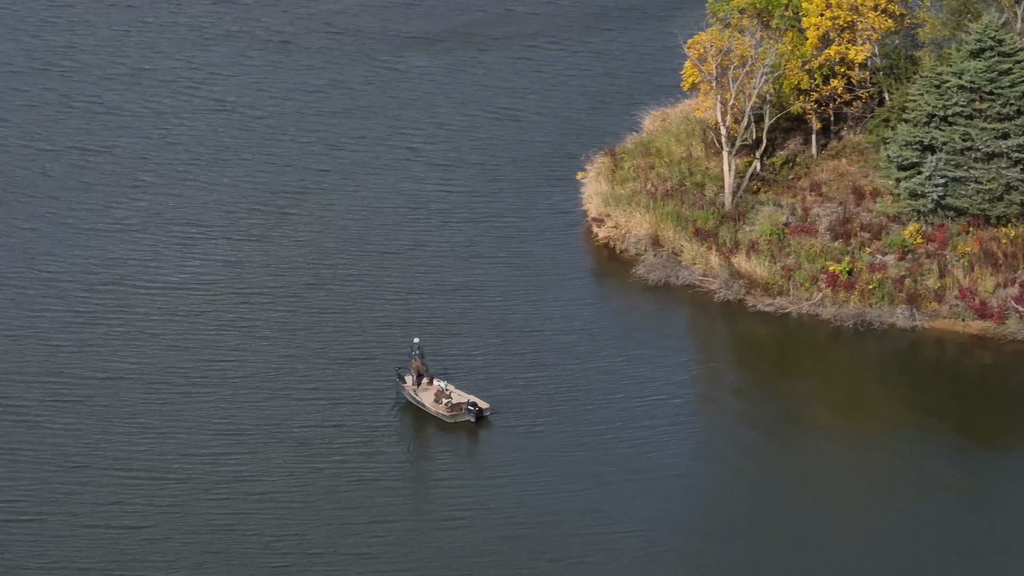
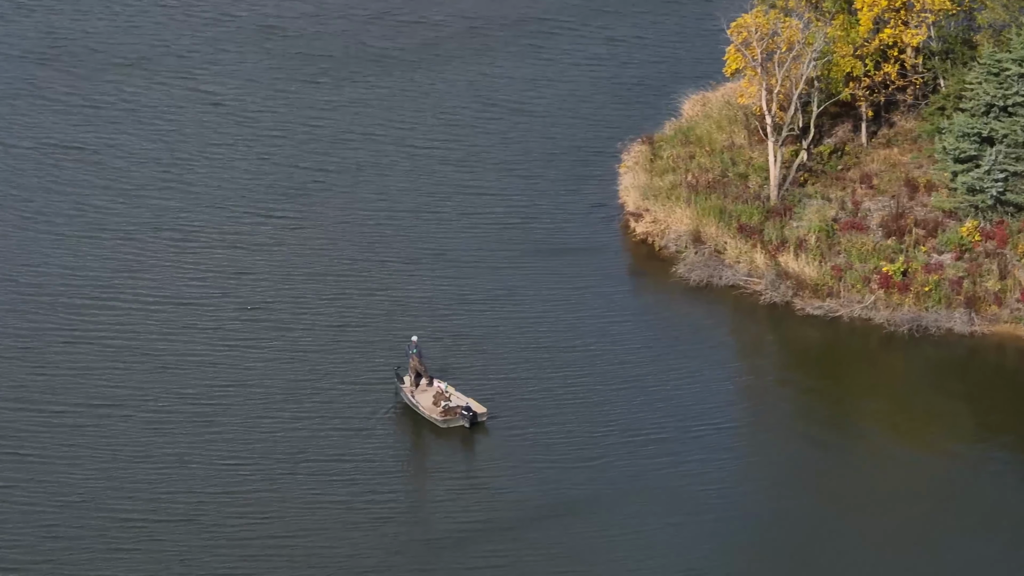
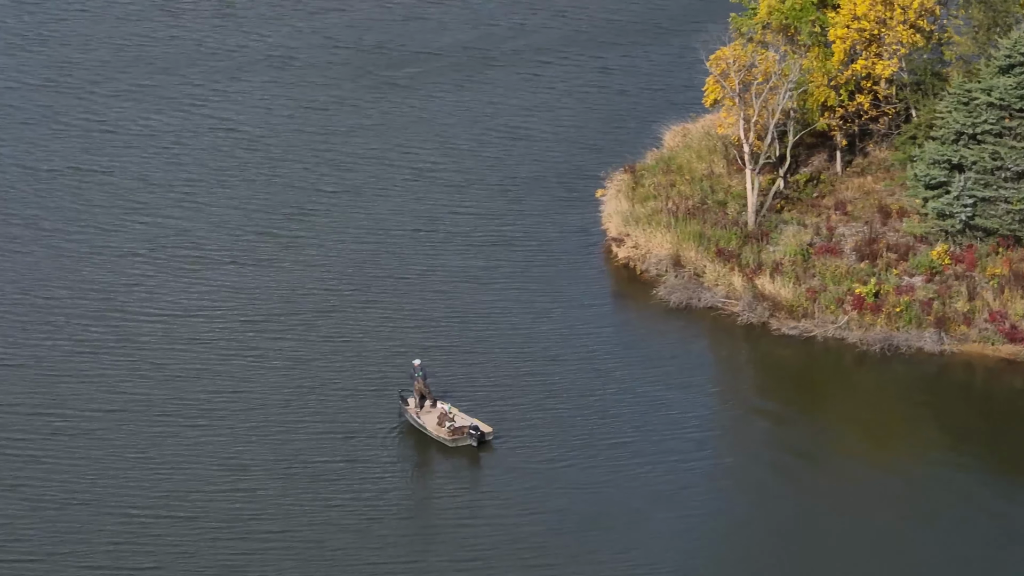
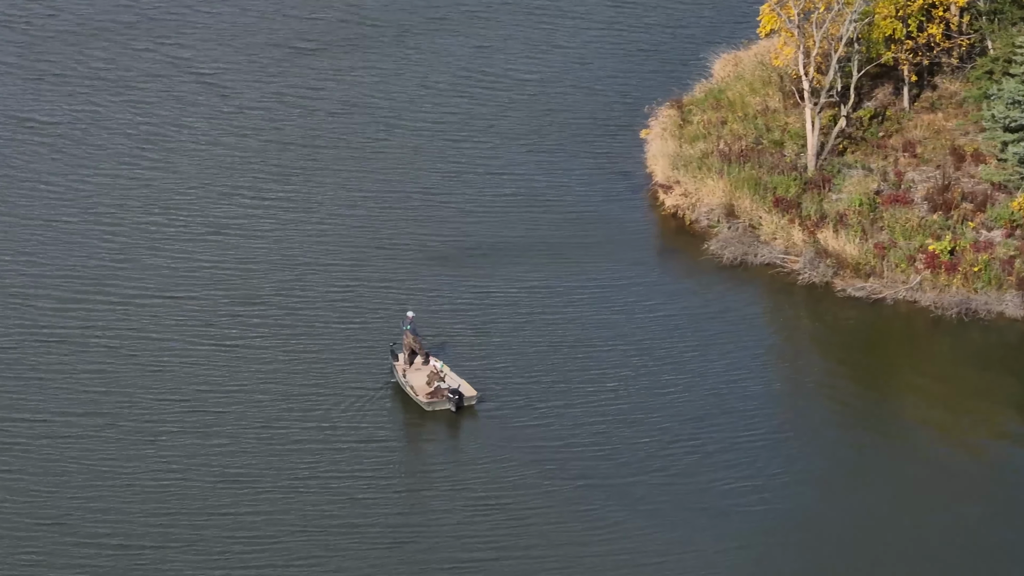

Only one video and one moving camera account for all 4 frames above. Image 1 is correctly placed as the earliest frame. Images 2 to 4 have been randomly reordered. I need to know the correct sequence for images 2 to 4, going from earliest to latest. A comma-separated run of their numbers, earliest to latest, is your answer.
3, 2, 4
